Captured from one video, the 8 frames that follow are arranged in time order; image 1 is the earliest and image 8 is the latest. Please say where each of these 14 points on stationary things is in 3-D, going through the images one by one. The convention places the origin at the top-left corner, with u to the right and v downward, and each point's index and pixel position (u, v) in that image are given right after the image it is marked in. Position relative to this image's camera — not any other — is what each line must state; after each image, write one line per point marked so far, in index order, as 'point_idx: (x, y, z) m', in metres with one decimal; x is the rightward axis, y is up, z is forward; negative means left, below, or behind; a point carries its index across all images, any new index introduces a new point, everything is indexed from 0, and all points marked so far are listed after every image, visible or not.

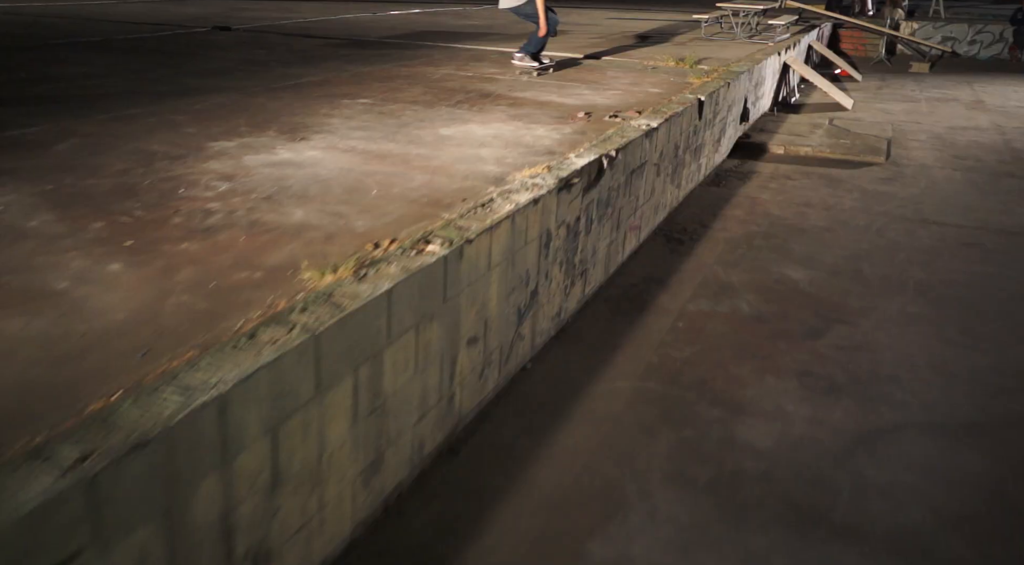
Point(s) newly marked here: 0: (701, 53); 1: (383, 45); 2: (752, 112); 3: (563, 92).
0: (+2.5, +3.0, +10.2) m
1: (-1.6, +3.0, +9.8) m
2: (+2.9, +2.0, +9.3) m
3: (+0.4, +1.6, +6.7) m
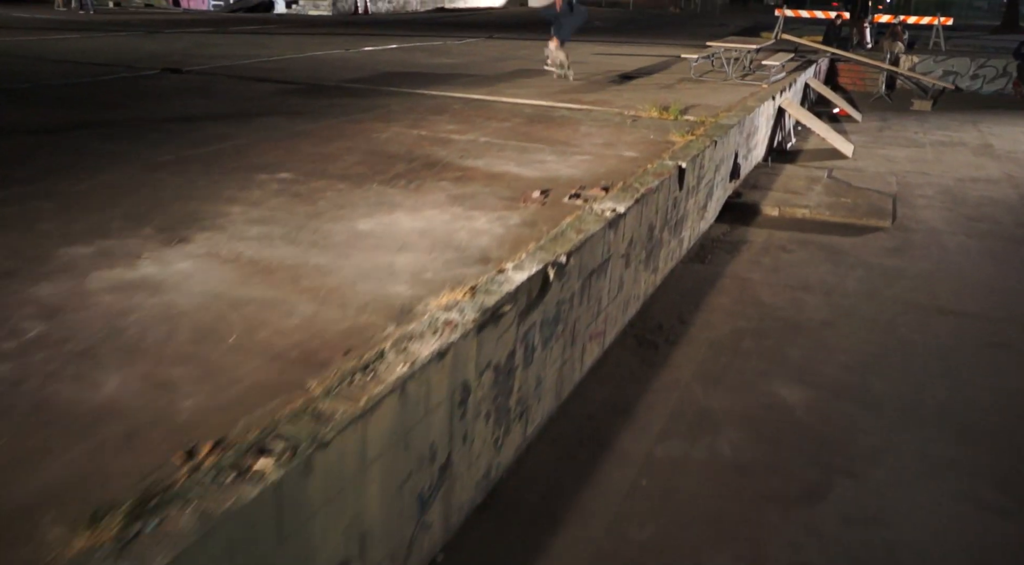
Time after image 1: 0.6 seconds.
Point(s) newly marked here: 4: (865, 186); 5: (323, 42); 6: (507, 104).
0: (+2.1, +2.2, +9.4) m
1: (-2.0, +2.2, +9.0) m
2: (+2.5, +1.3, +8.4) m
3: (+0.1, +0.9, +5.8) m
4: (+4.0, +1.1, +8.9) m
5: (-3.8, +4.8, +15.5) m
6: (-0.1, +1.9, +8.3) m
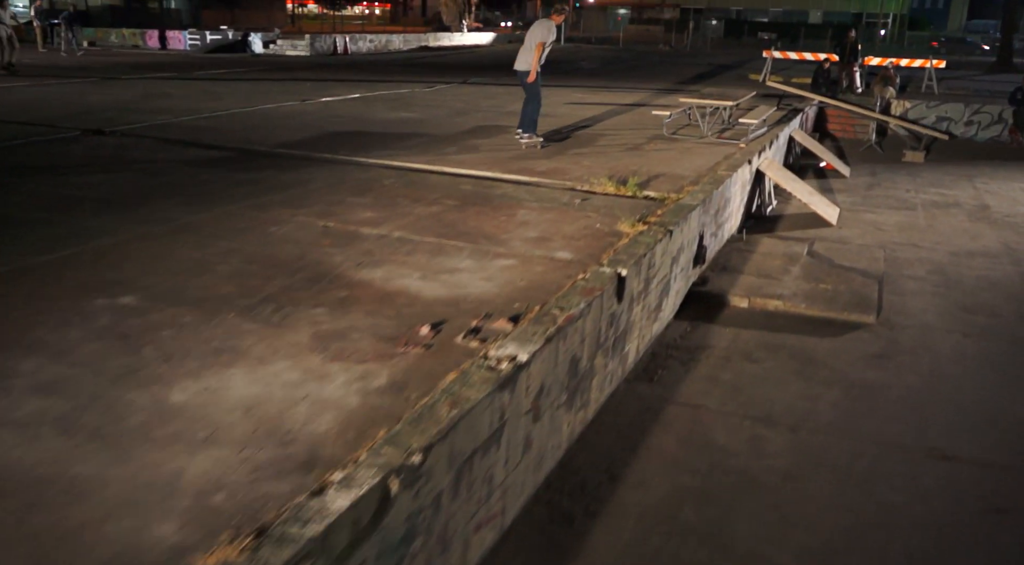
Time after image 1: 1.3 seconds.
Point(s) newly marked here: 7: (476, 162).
0: (+1.5, +1.3, +8.5) m
1: (-2.6, +1.3, +8.1) m
2: (+1.9, +0.4, +7.6) m
3: (-0.5, +0.1, +4.9) m
4: (+3.4, +0.2, +8.0) m
5: (-4.3, +3.6, +14.7) m
6: (-0.7, +1.0, +7.4) m
7: (-0.4, +1.3, +8.3) m
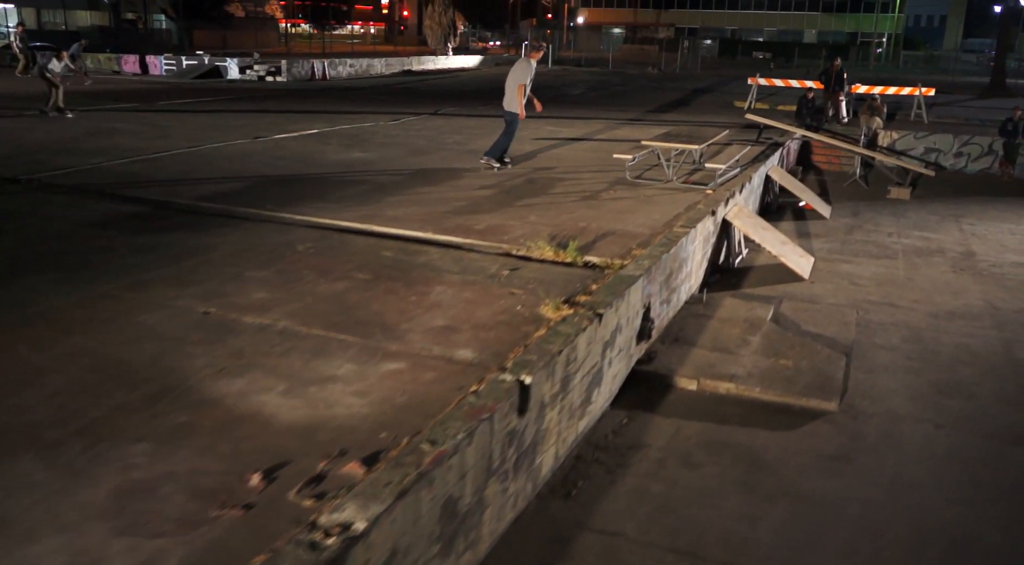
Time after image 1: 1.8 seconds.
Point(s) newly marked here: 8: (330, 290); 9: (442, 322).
0: (+0.9, +0.6, +7.9) m
1: (-3.2, +0.6, +7.5) m
2: (+1.3, -0.3, +6.9) m
3: (-1.1, -0.5, +4.3) m
4: (+2.8, -0.5, +7.3) m
5: (-4.9, +2.9, +14.1) m
6: (-1.3, +0.3, +6.8) m
7: (-1.0, +0.6, +7.7) m
8: (-1.3, -0.1, +5.6) m
9: (-0.4, -0.3, +5.0) m
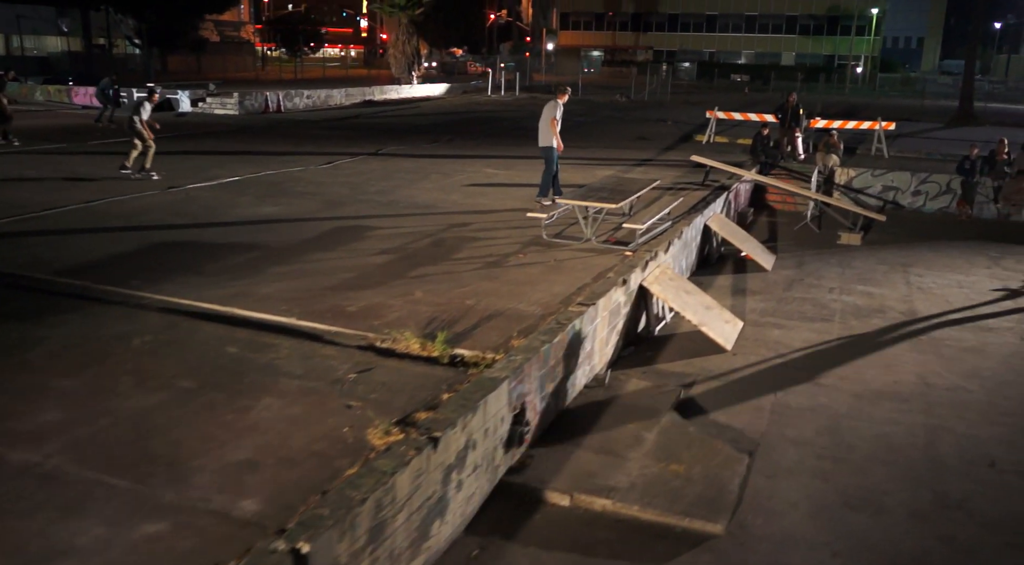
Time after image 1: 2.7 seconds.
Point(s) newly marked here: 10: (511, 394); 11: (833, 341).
0: (-0.1, -0.1, +7.2) m
1: (-4.2, -0.2, +6.8) m
2: (+0.3, -1.0, +6.2) m
3: (-2.1, -1.2, +3.6) m
4: (+1.8, -1.2, +6.6) m
5: (-6.0, +2.0, +13.5) m
6: (-2.3, -0.4, +6.1) m
7: (-2.1, -0.1, +7.0) m
8: (-2.3, -0.8, +4.9) m
9: (-1.5, -1.0, +4.4) m
10: (0.0, -0.8, +5.5) m
11: (+3.5, -0.7, +8.6) m
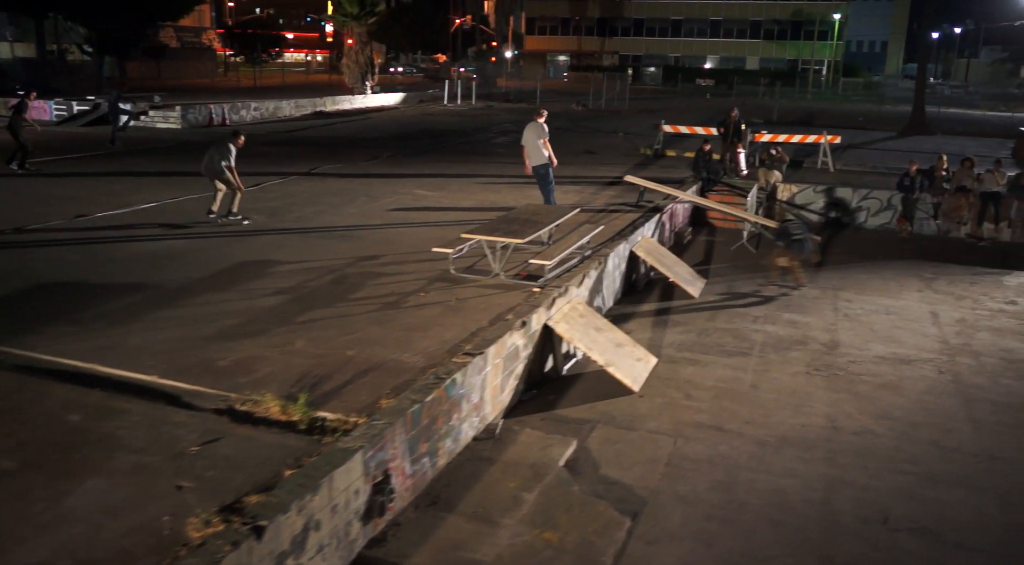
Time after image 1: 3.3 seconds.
0: (-1.1, -0.5, +6.9) m
1: (-5.2, -0.6, +6.3) m
2: (-0.7, -1.4, +5.9) m
3: (-3.0, -1.6, +3.2) m
4: (+0.8, -1.6, +6.3) m
5: (-7.2, +1.5, +13.0) m
6: (-3.3, -0.8, +5.7) m
7: (-3.1, -0.6, +6.6) m
8: (-3.3, -1.2, +4.5) m
9: (-2.4, -1.4, +4.0) m
10: (-1.0, -1.2, +5.2) m
11: (+2.5, -1.0, +8.3) m
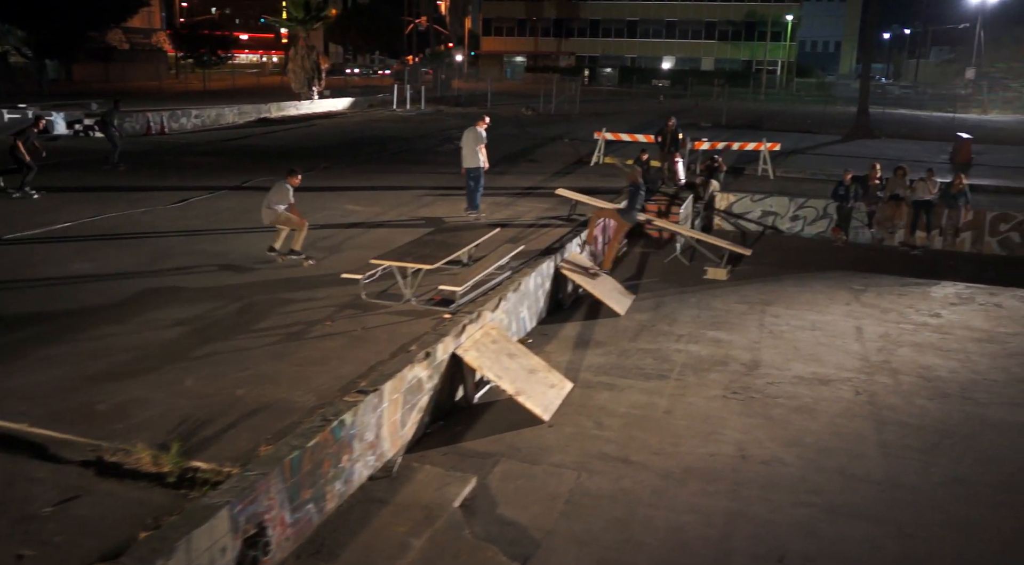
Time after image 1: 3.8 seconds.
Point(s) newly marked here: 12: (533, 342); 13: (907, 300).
0: (-2.0, -0.8, +6.6) m
1: (-6.1, -1.0, +6.0) m
2: (-1.5, -1.7, +5.7) m
3: (-3.8, -2.0, +2.9) m
4: (0.0, -1.9, +6.2) m
5: (-8.3, +1.1, +12.5) m
6: (-4.1, -1.2, +5.4) m
7: (-3.9, -0.9, +6.3) m
8: (-4.0, -1.5, +4.2) m
9: (-3.2, -1.7, +3.7) m
10: (-1.8, -1.5, +5.0) m
11: (+1.6, -1.3, +8.2) m
12: (+0.2, -0.7, +9.3) m
13: (+5.8, -0.3, +11.5) m
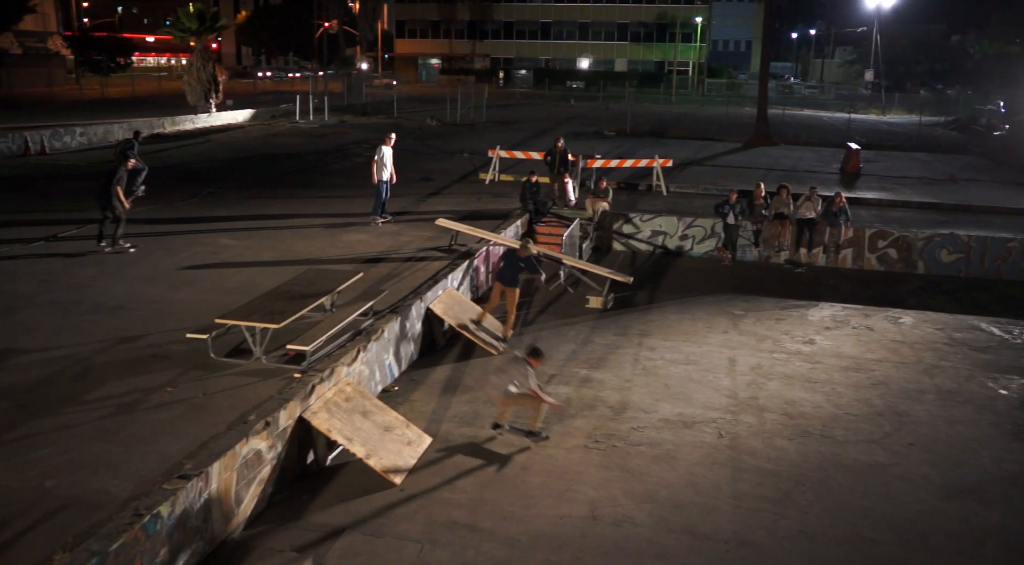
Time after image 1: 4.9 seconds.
0: (-3.3, -1.5, +6.2) m
1: (-7.3, -1.7, +5.2) m
2: (-2.7, -2.3, +5.3) m
3: (-4.7, -2.7, +2.3) m
4: (-1.3, -2.4, +5.9) m
5: (-10.1, +0.4, +11.5) m
6: (-5.3, -1.9, +4.8) m
7: (-5.2, -1.6, +5.7) m
8: (-5.1, -2.3, +3.6) m
9: (-4.2, -2.4, +3.2) m
10: (-2.9, -2.1, +4.6) m
11: (+0.1, -1.8, +8.1) m
12: (-1.3, -1.3, +9.0) m
13: (+4.1, -0.6, +11.7) m
